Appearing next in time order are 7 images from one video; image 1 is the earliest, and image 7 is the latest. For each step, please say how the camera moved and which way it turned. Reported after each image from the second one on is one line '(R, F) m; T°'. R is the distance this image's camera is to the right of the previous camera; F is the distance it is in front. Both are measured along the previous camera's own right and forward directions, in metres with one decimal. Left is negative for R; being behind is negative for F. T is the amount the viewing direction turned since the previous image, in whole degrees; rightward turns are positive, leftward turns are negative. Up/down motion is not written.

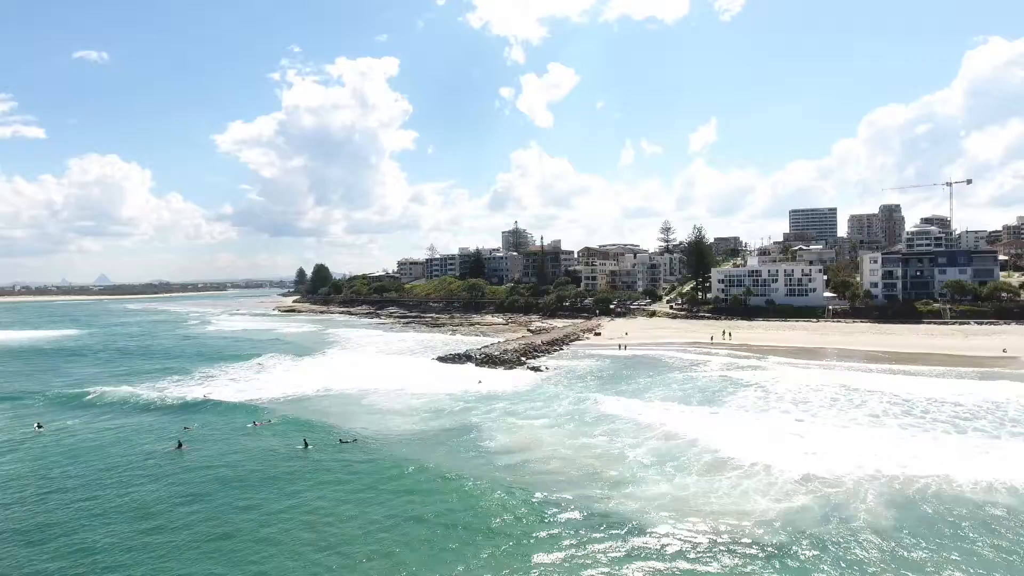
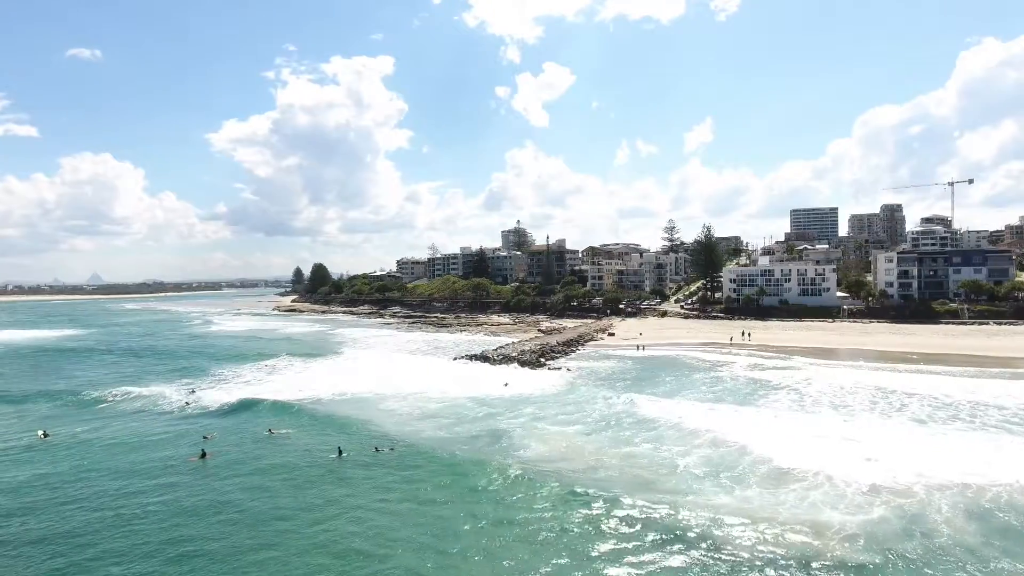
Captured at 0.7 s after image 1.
(-1.2, +0.7) m; 0°
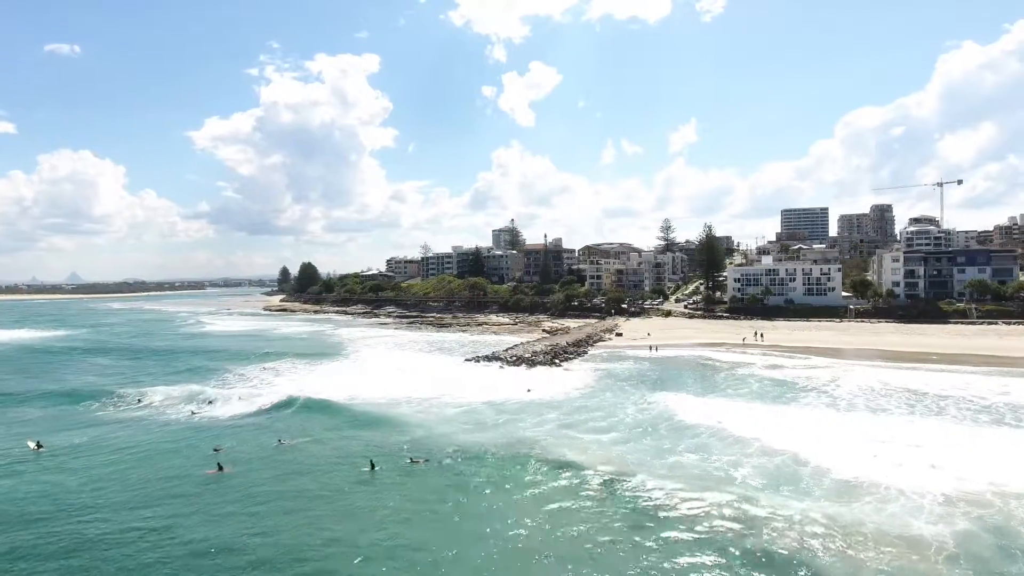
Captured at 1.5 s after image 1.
(-1.4, +0.9) m; +1°
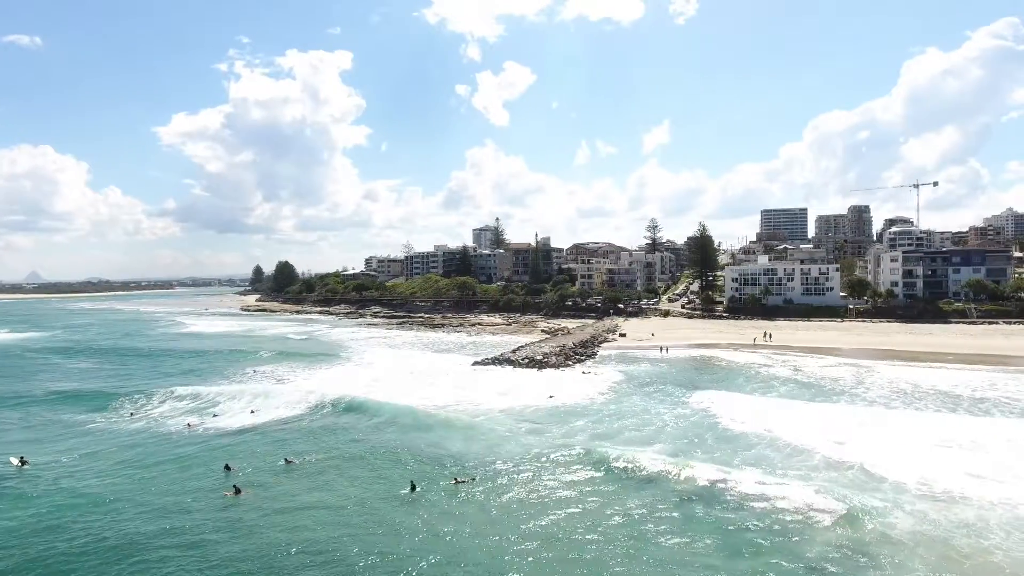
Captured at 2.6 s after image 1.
(-1.9, +1.2) m; +2°
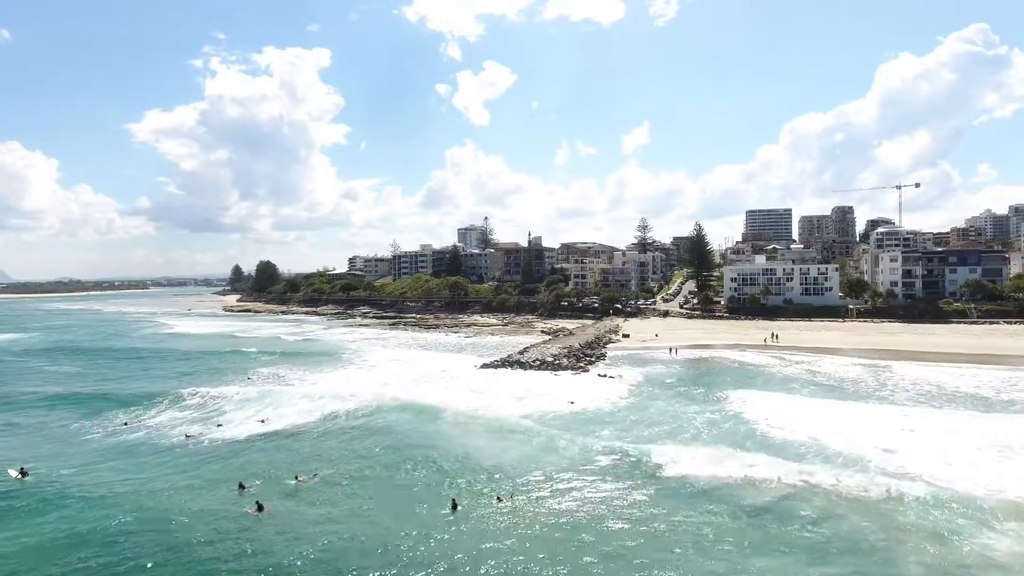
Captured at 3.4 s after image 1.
(-1.5, +0.9) m; +2°
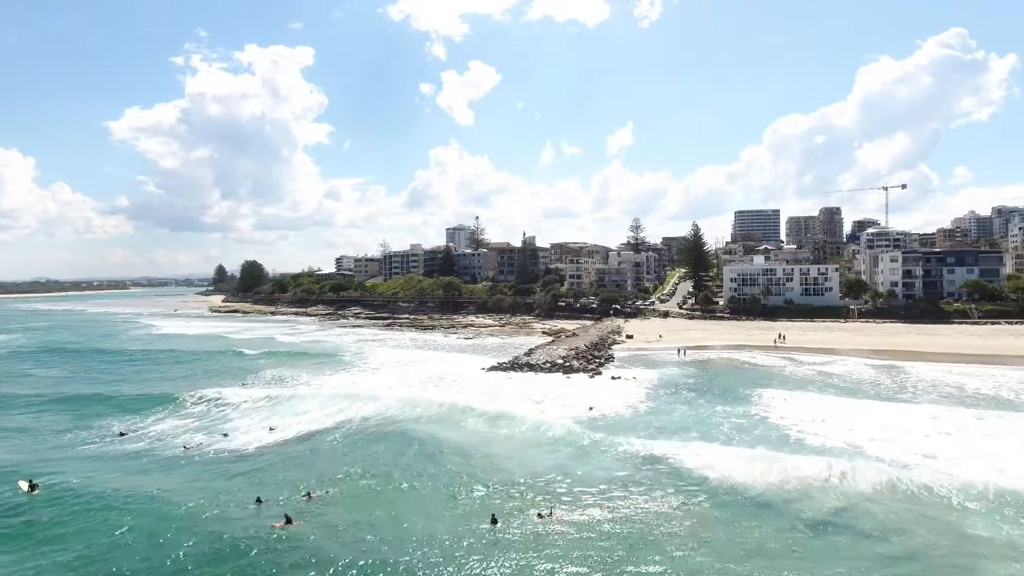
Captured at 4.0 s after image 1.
(-1.1, +0.8) m; +1°
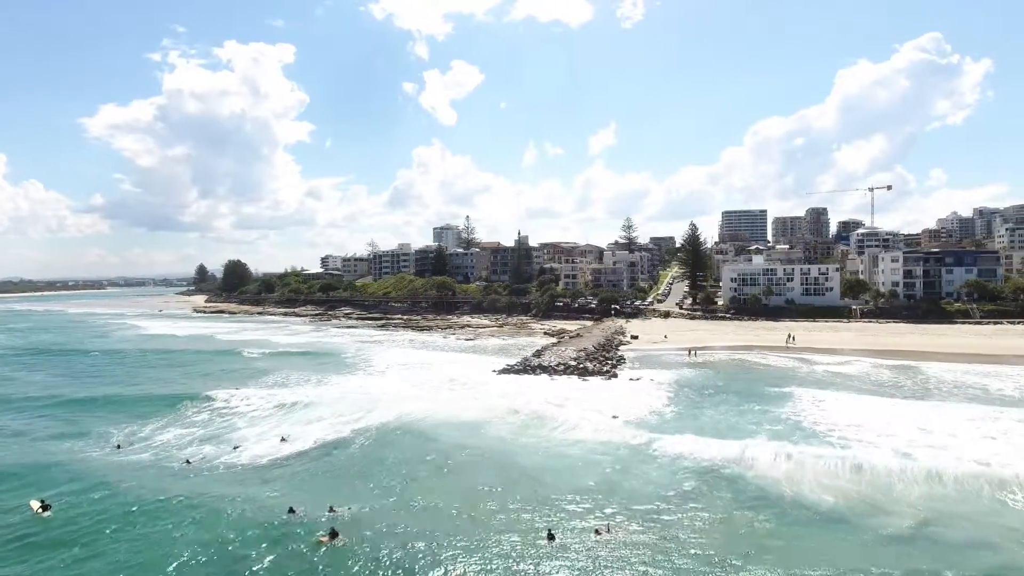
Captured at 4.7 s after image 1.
(-1.3, +0.9) m; +2°
